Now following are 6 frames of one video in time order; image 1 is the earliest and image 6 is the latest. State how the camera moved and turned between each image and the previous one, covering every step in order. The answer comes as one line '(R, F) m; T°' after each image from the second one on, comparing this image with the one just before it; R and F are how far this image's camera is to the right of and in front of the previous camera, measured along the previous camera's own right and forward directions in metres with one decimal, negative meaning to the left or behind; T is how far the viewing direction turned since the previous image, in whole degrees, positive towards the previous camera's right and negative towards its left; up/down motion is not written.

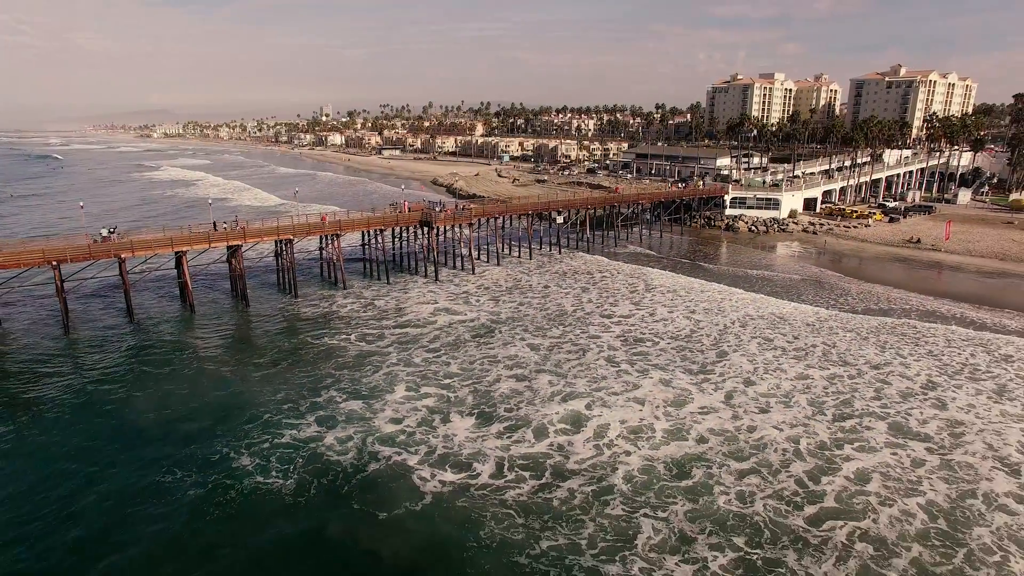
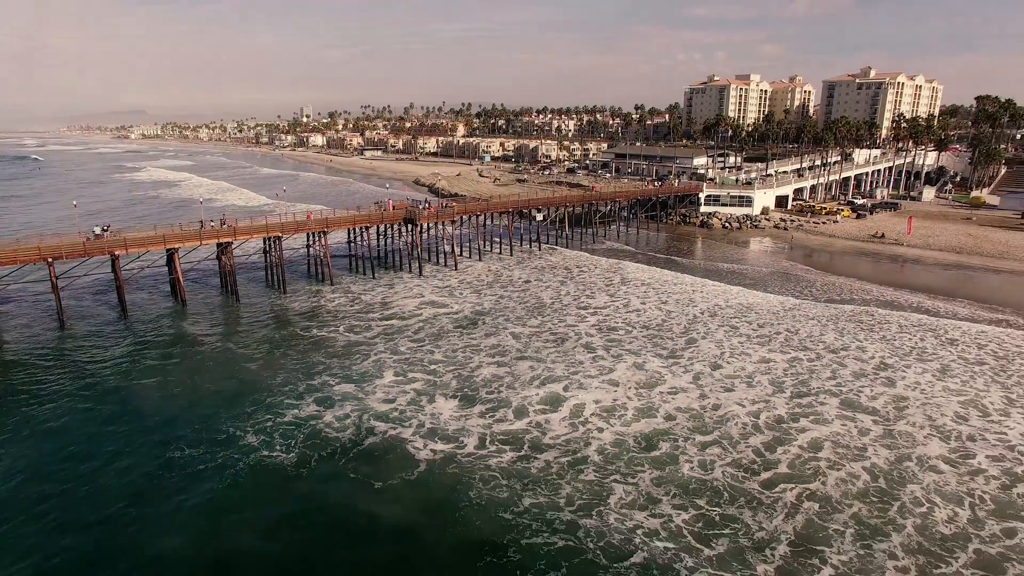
(0.0, -1.4) m; +1°
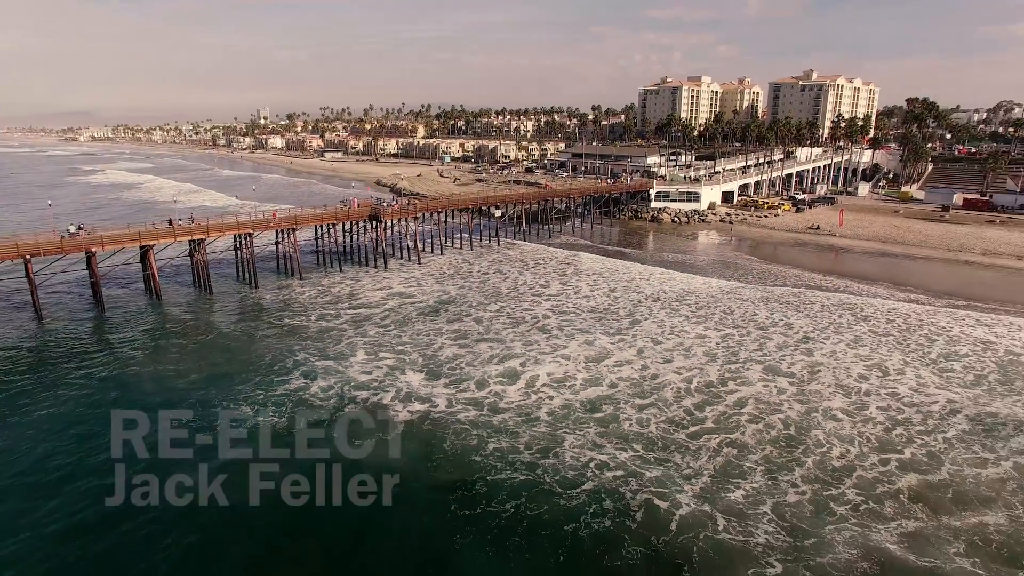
(+0.1, -2.4) m; +3°
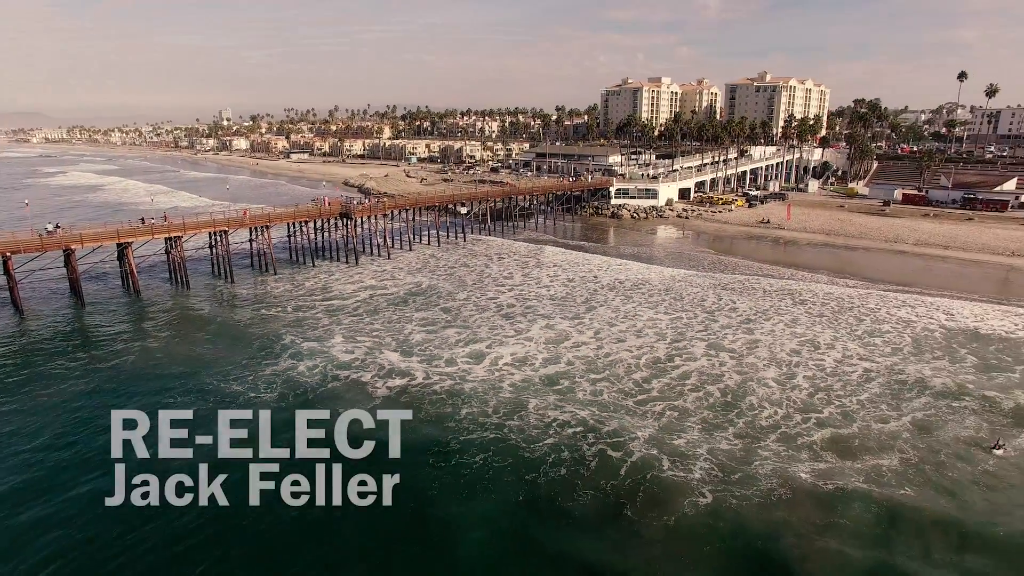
(+0.1, -2.0) m; +3°
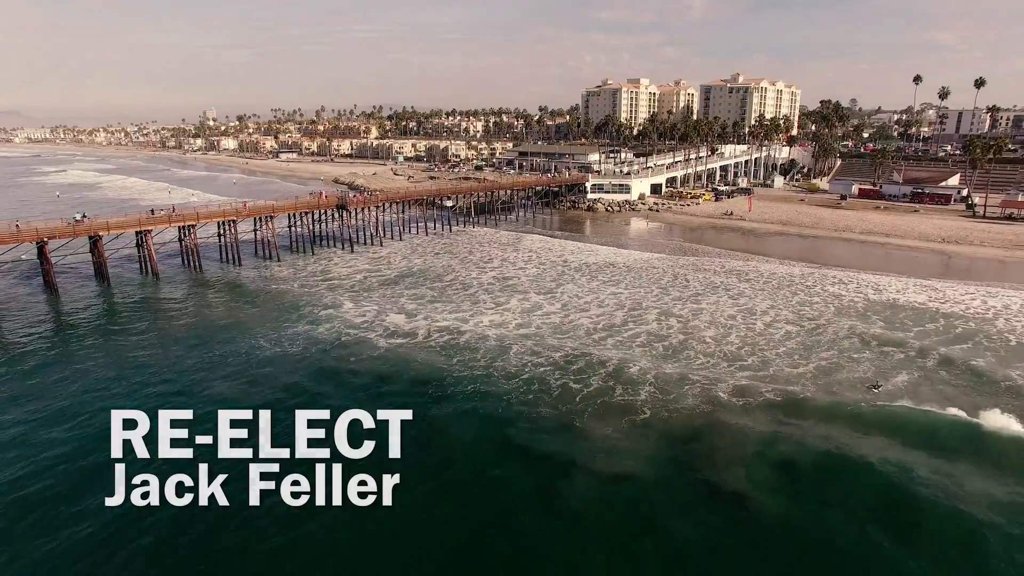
(+0.3, -4.2) m; +1°
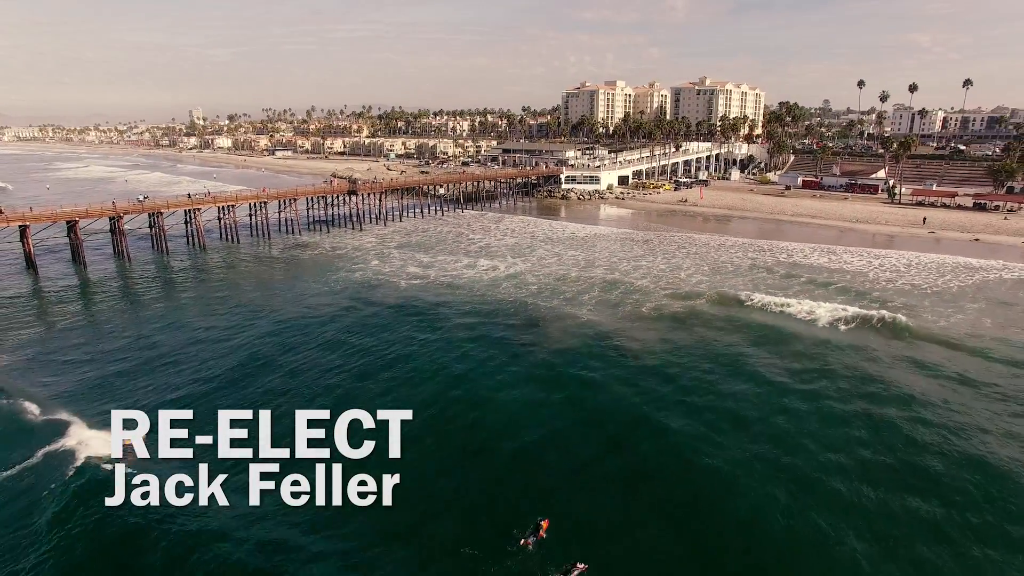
(+0.2, -8.8) m; +1°
